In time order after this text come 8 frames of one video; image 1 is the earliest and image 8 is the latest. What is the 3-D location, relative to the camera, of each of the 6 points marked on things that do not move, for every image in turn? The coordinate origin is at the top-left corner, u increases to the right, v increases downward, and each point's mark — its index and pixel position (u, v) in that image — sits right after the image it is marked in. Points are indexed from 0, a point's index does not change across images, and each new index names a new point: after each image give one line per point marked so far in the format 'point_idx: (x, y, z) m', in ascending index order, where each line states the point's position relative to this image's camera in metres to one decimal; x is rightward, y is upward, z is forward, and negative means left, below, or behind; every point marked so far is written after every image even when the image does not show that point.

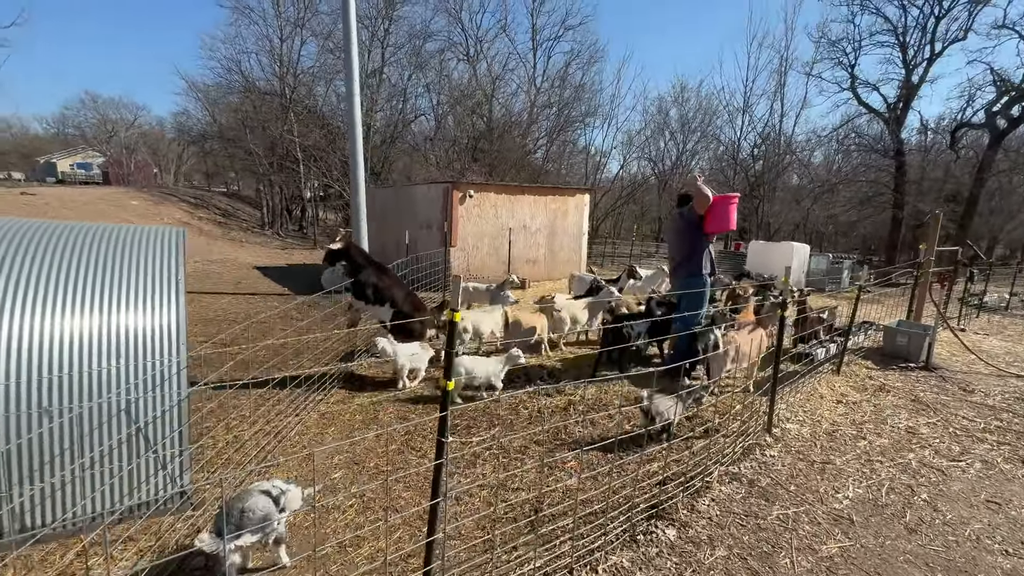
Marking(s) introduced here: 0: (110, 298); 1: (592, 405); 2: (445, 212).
0: (-3.0, -0.1, +3.5) m
1: (+1.0, -1.4, +5.9) m
2: (-1.9, +2.2, +13.5) m
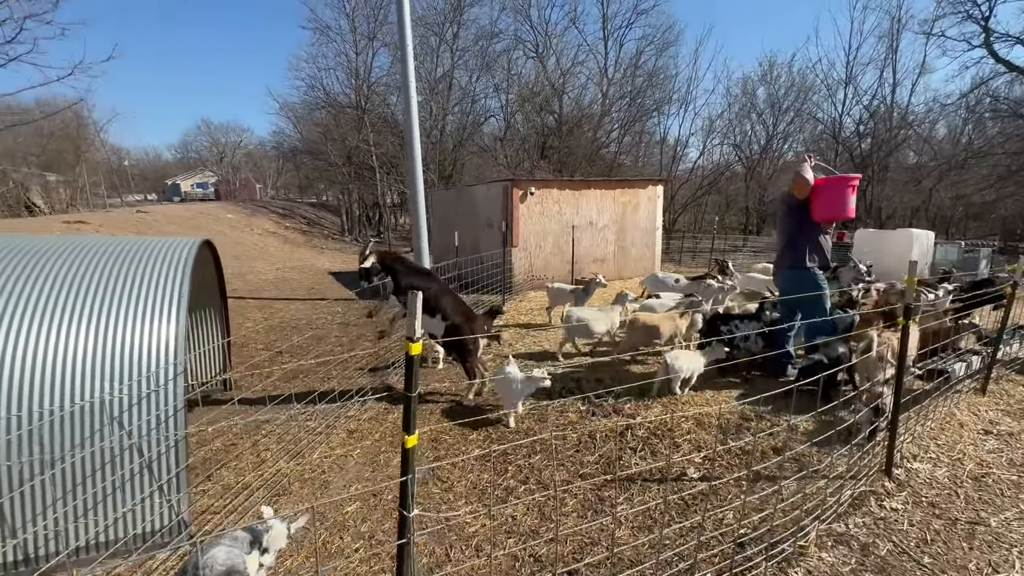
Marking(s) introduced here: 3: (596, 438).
0: (-2.8, -0.2, +3.3) m
1: (+1.5, -1.5, +5.0) m
2: (-0.2, +2.1, +13.0) m
3: (+0.8, -1.5, +4.8) m
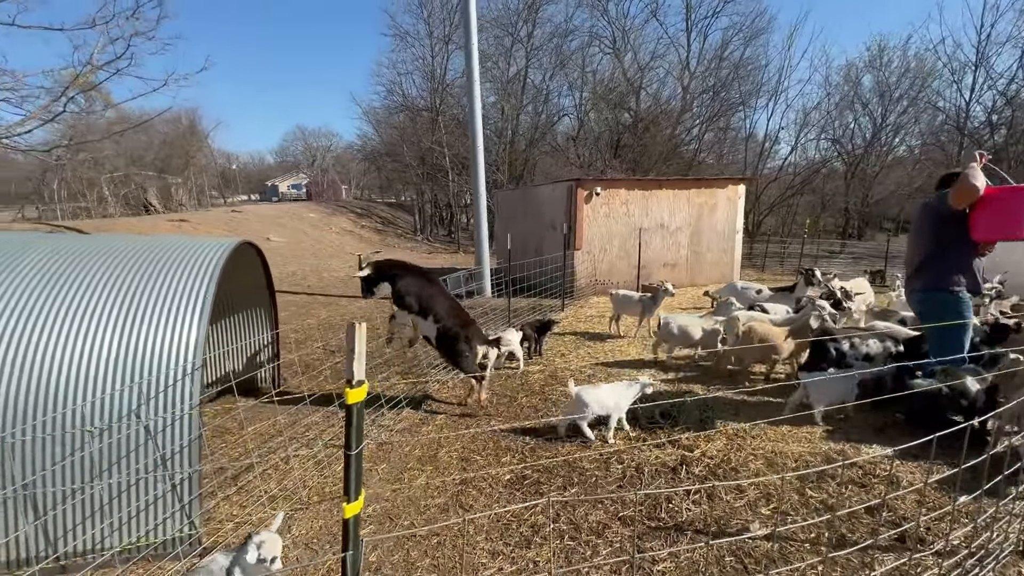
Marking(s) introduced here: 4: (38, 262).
0: (-2.6, -0.2, +3.3) m
1: (+1.9, -1.6, +4.3) m
2: (+1.5, +2.0, +12.4) m
3: (+1.2, -1.6, +4.2) m
4: (-3.6, +0.2, +3.6) m
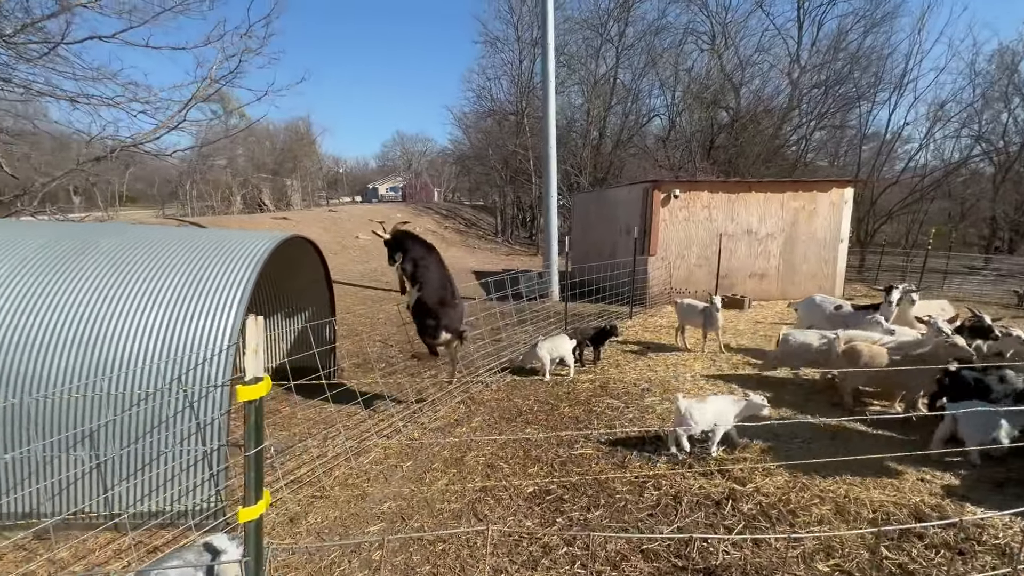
0: (-2.5, -0.1, +3.6) m
1: (+2.1, -1.7, +3.8) m
2: (+3.3, +1.8, +11.8) m
3: (+1.4, -1.7, +3.8) m
4: (-3.4, +0.4, +4.0) m
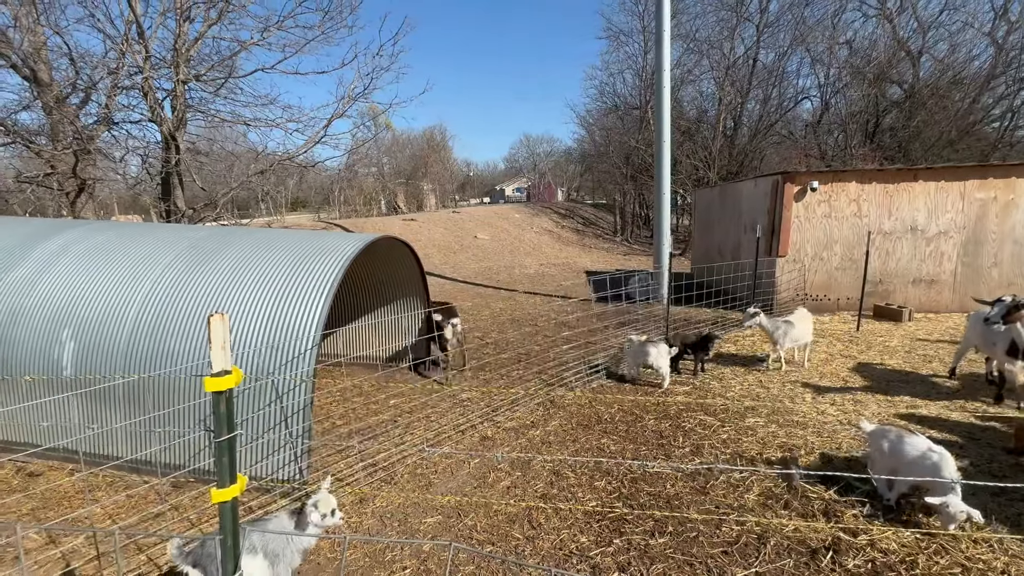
0: (-2.0, -0.1, +4.1) m
1: (+2.4, -1.8, +3.1) m
2: (+5.9, +1.7, +10.5) m
3: (+1.8, -1.8, +3.3) m
4: (-2.7, +0.4, +4.7) m
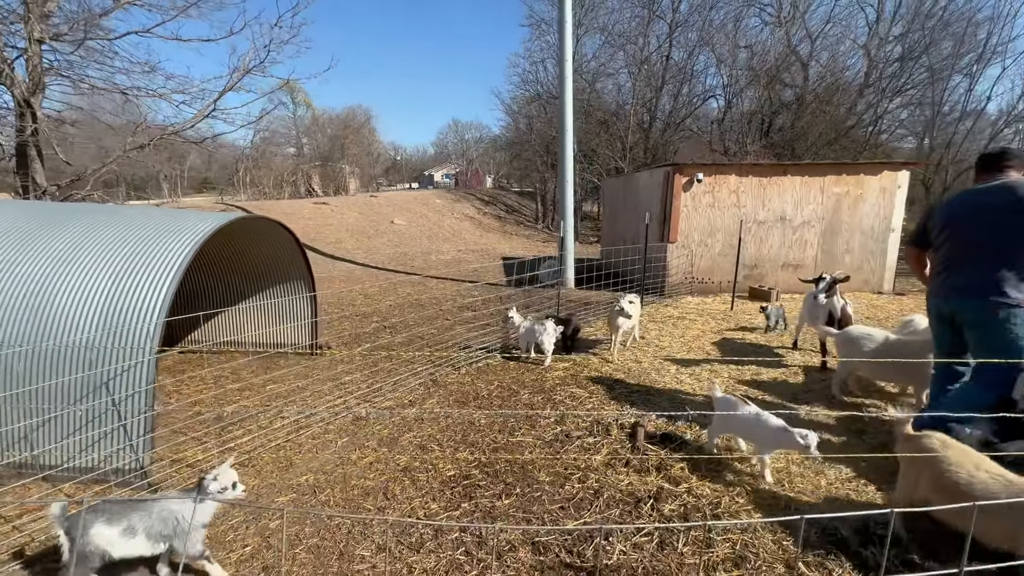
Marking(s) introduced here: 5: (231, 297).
0: (-3.1, +0.1, +3.8) m
1: (+1.4, -1.6, +3.5) m
2: (+3.7, +2.1, +11.3) m
3: (+0.7, -1.6, +3.6) m
4: (-4.0, +0.6, +4.3) m
5: (-4.0, -0.1, +6.6) m
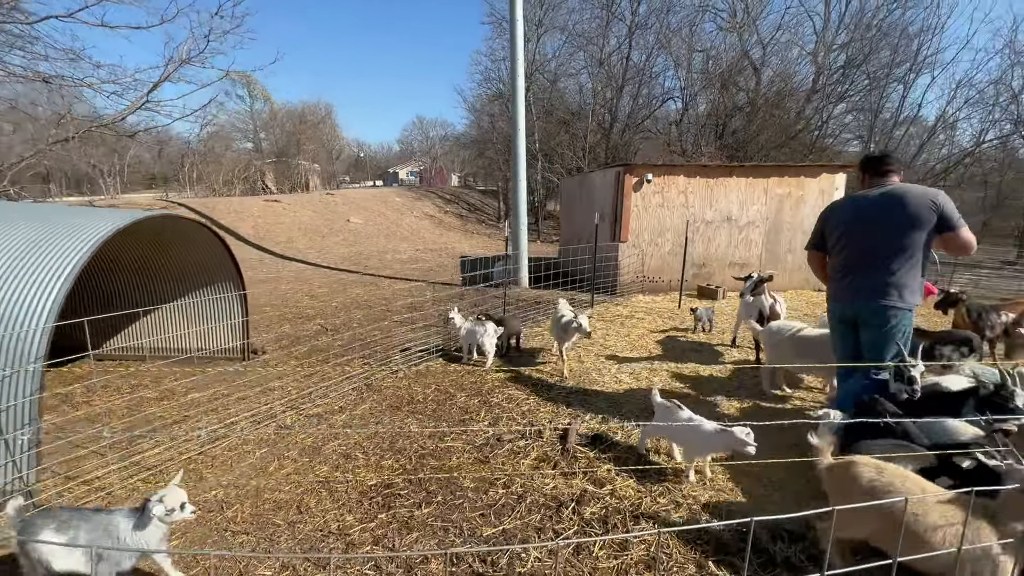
0: (-3.7, +0.1, +3.5) m
1: (+0.8, -1.6, +3.5) m
2: (+2.5, +2.1, +11.4) m
3: (+0.1, -1.6, +3.6) m
4: (-4.6, +0.6, +4.0) m
5: (-4.7, -0.2, +6.2) m
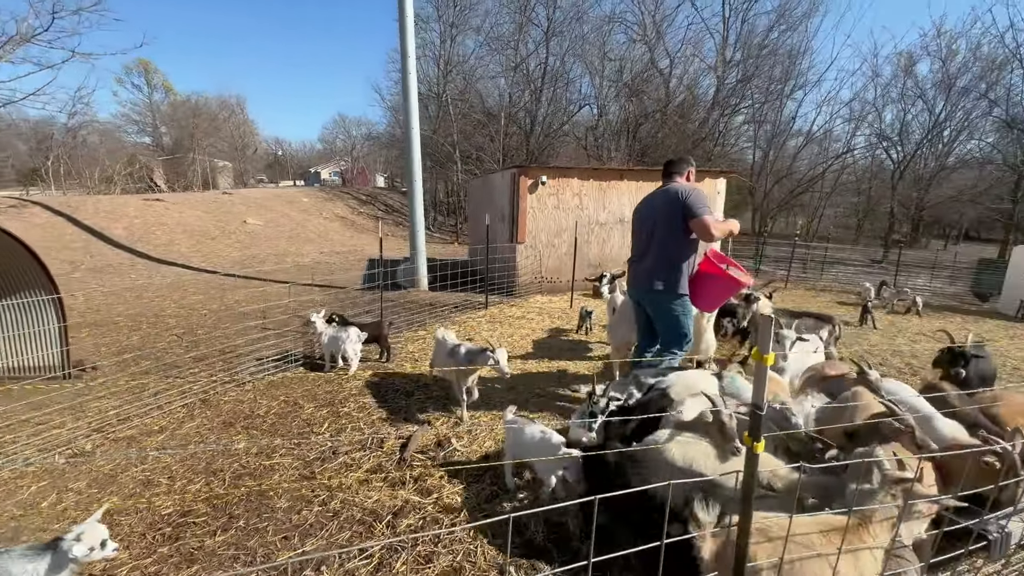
0: (-5.0, 0.0, +2.8) m
1: (-0.5, -1.7, +3.4) m
2: (0.0, +2.1, +11.4) m
3: (-1.2, -1.6, +3.3) m
4: (-6.0, +0.4, +3.1) m
5: (-6.4, -0.3, +5.3) m
